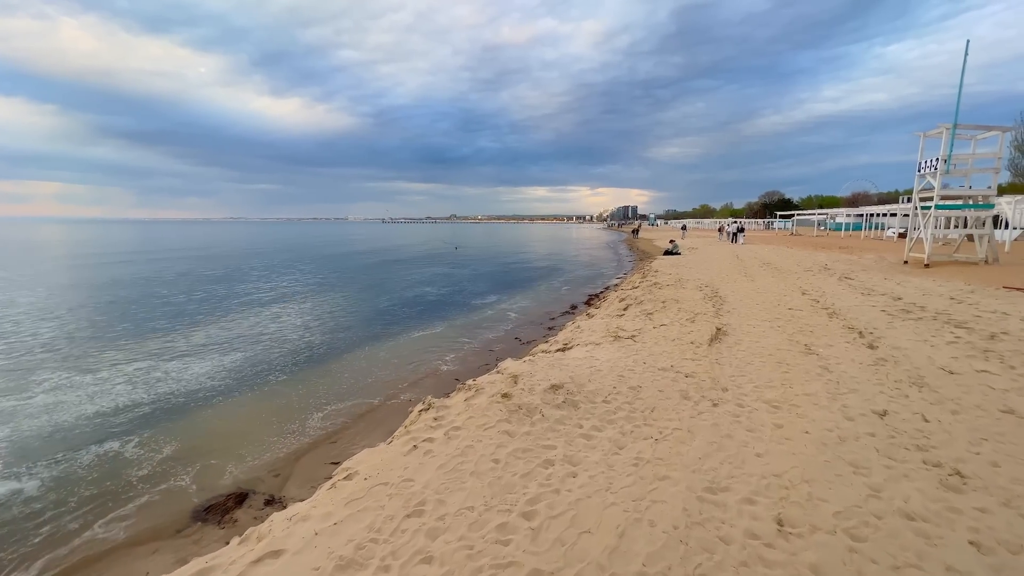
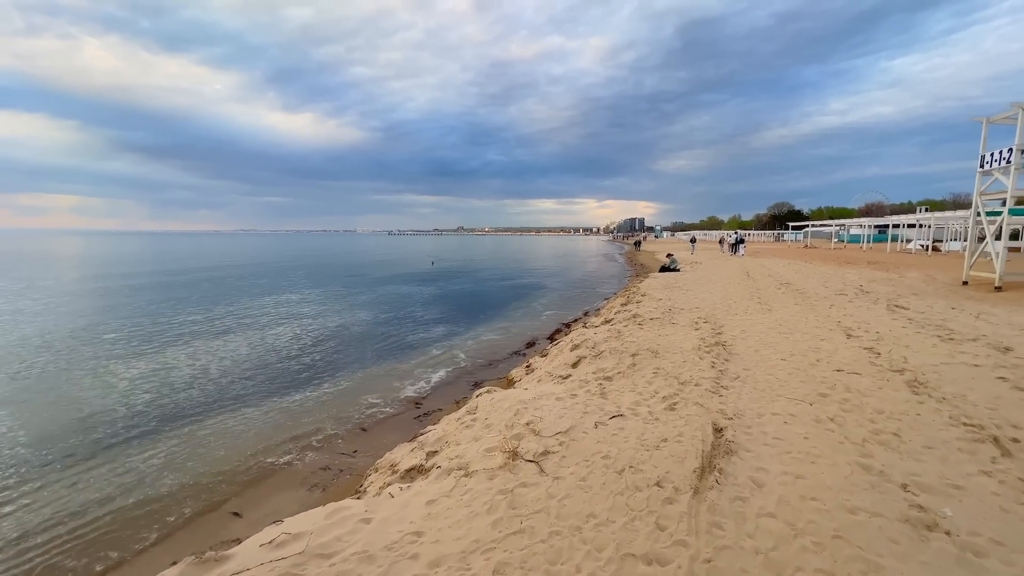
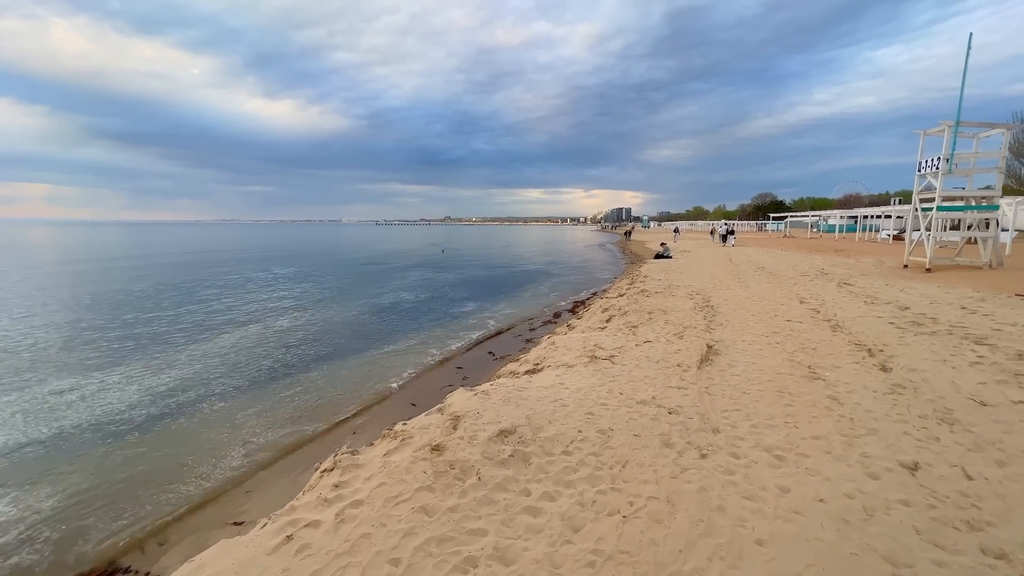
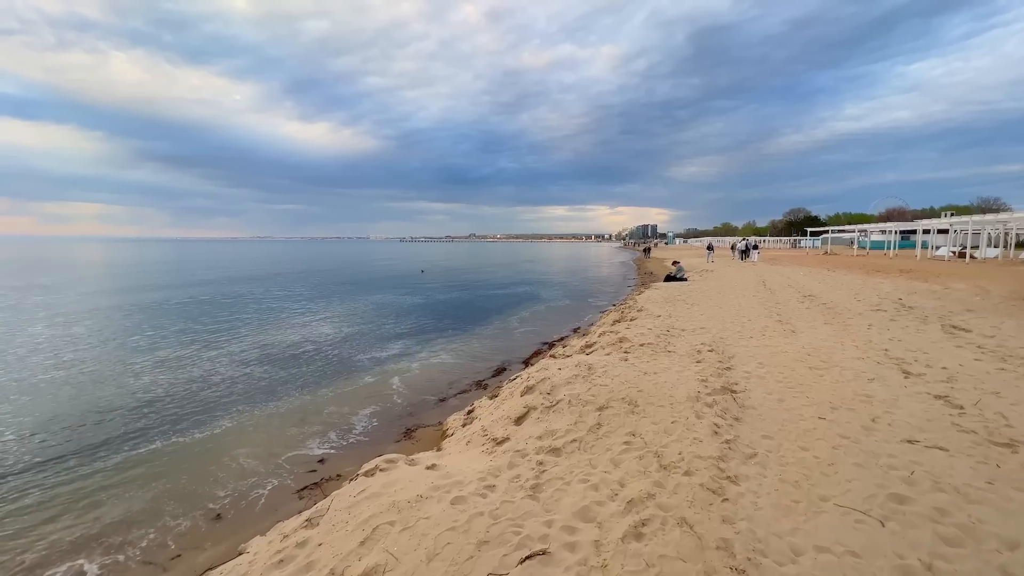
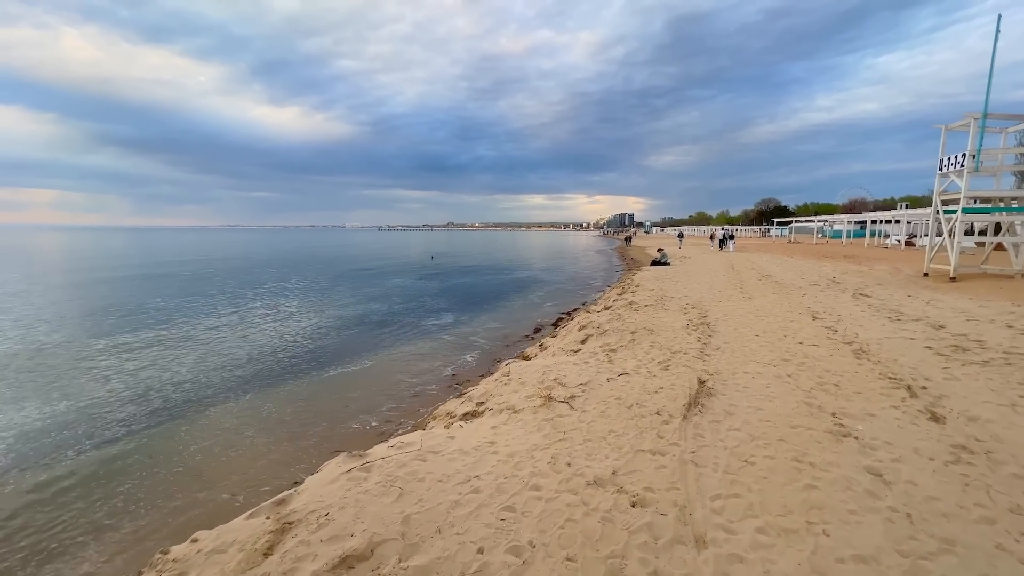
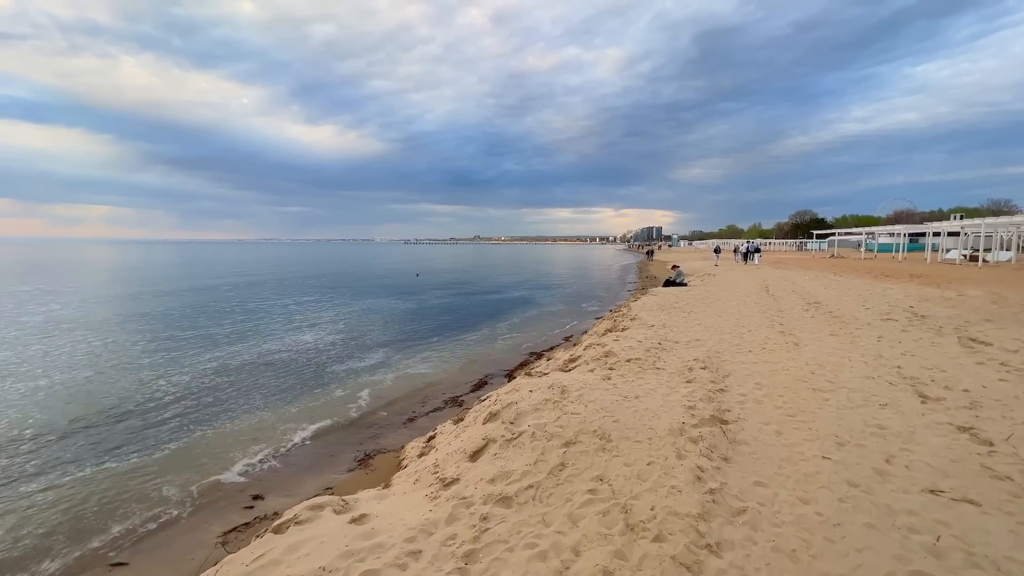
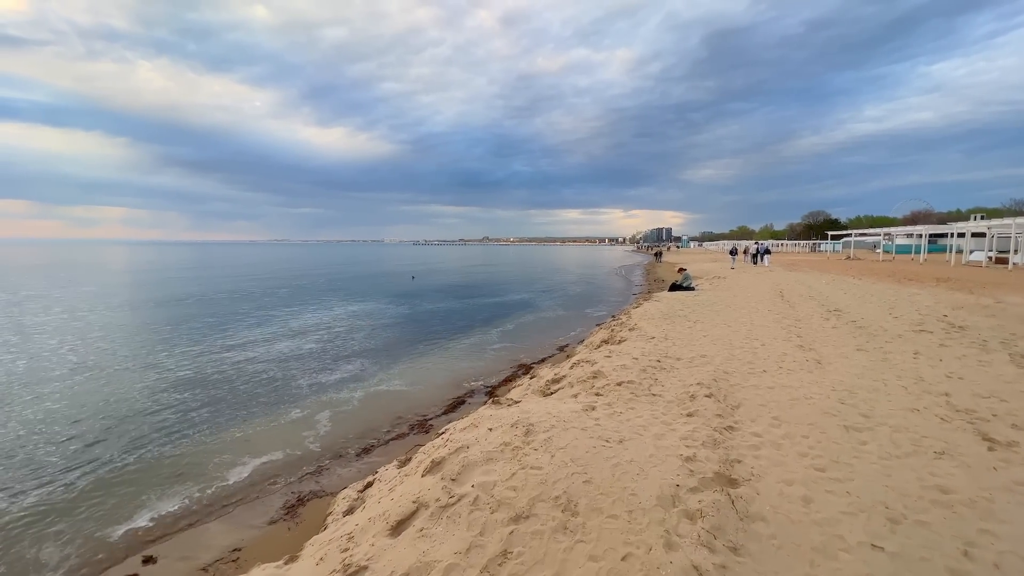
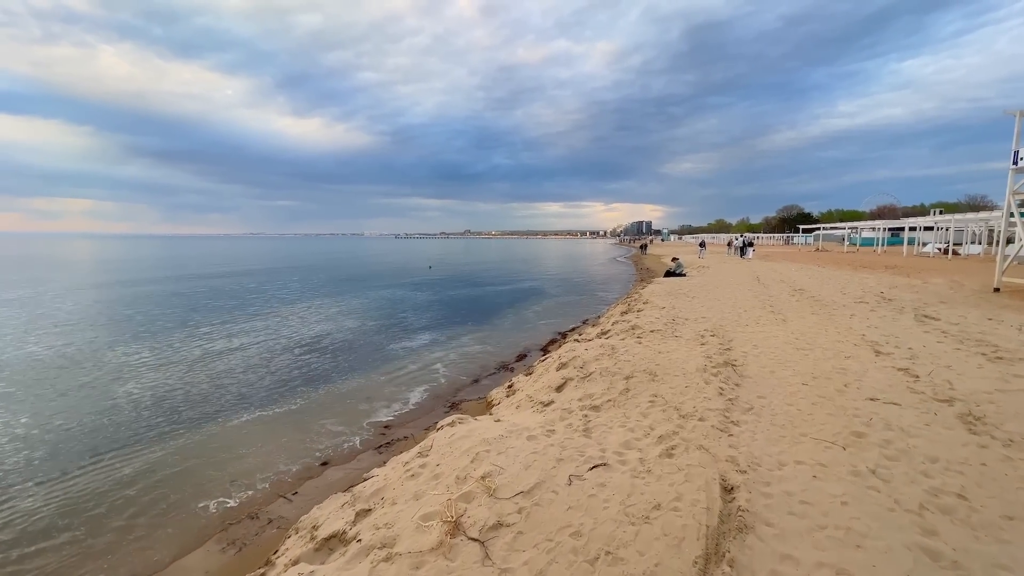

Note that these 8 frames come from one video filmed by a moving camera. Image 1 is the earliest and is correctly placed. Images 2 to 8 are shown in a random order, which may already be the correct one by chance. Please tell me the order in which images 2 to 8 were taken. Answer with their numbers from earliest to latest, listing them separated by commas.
3, 5, 2, 8, 4, 6, 7
